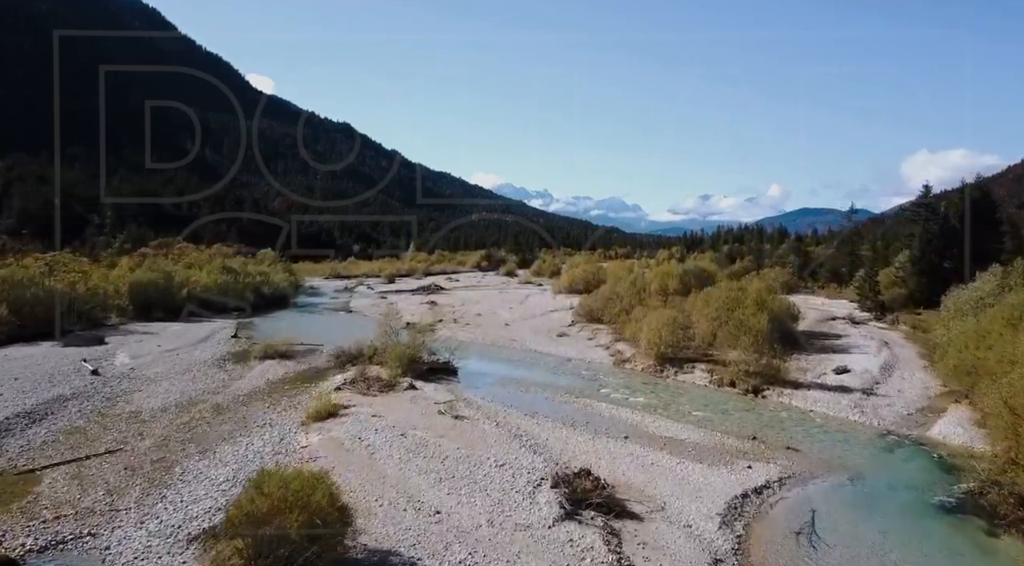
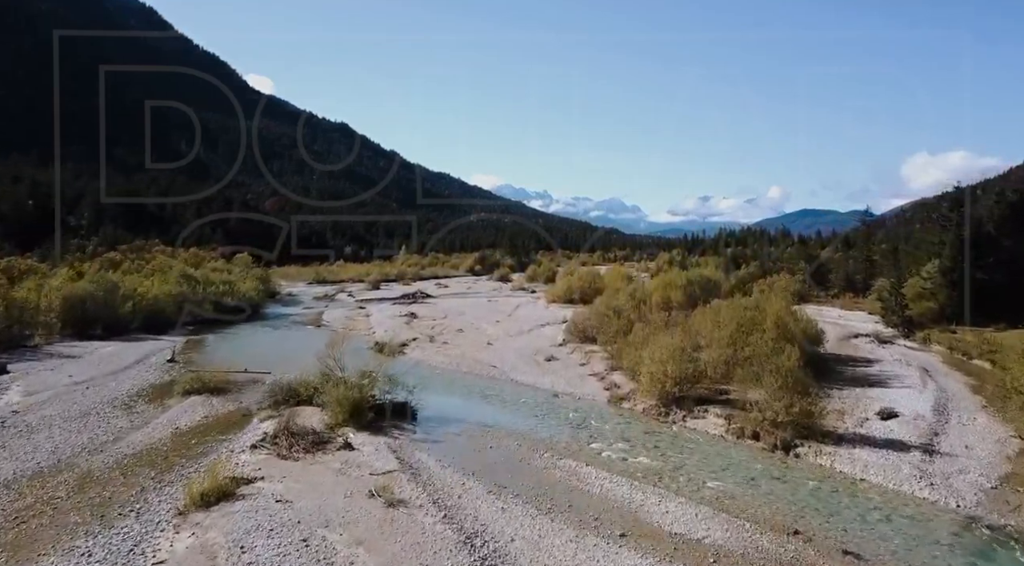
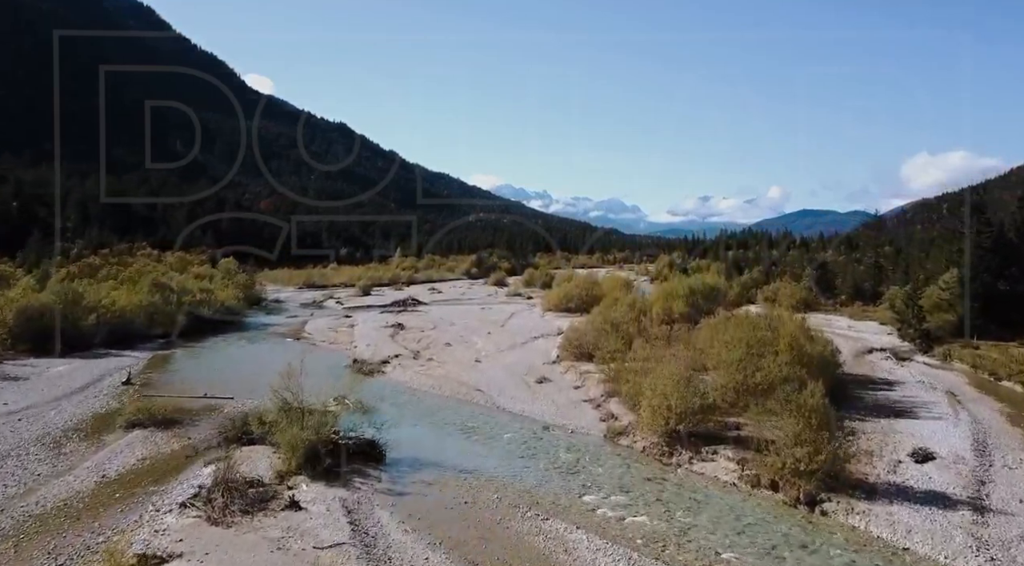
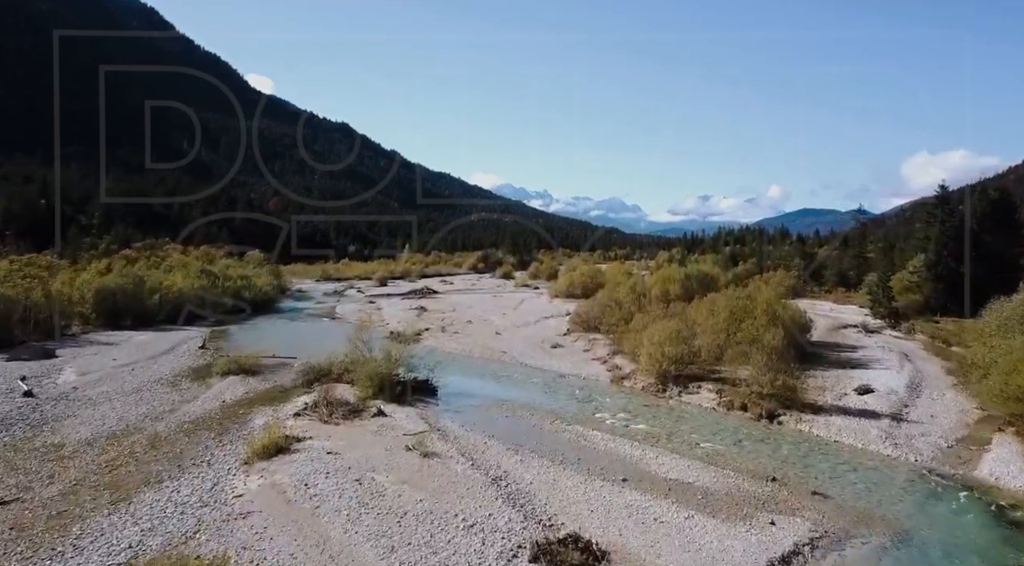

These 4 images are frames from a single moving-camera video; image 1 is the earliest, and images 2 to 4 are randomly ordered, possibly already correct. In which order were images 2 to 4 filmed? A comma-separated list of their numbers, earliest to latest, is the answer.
4, 2, 3
